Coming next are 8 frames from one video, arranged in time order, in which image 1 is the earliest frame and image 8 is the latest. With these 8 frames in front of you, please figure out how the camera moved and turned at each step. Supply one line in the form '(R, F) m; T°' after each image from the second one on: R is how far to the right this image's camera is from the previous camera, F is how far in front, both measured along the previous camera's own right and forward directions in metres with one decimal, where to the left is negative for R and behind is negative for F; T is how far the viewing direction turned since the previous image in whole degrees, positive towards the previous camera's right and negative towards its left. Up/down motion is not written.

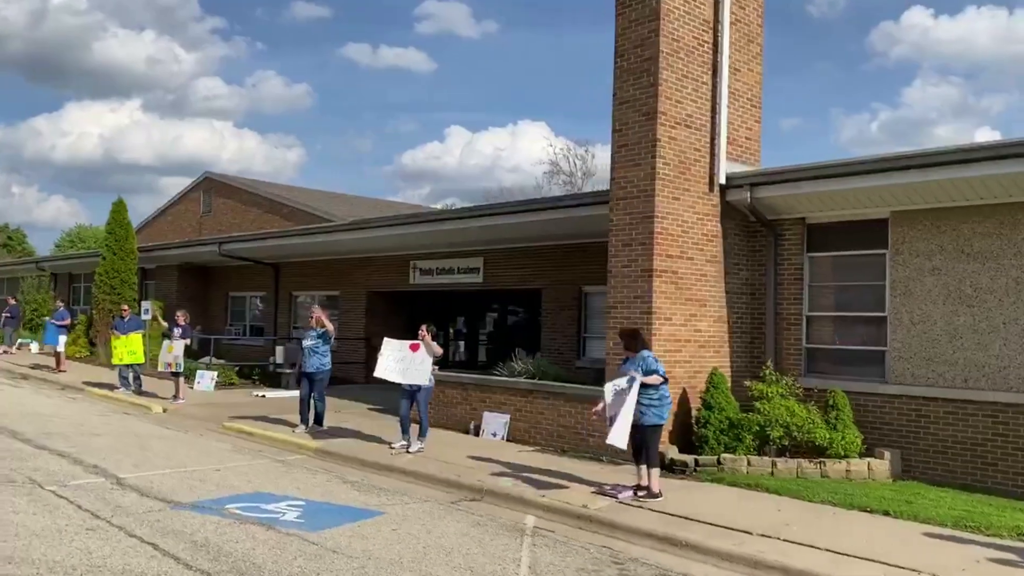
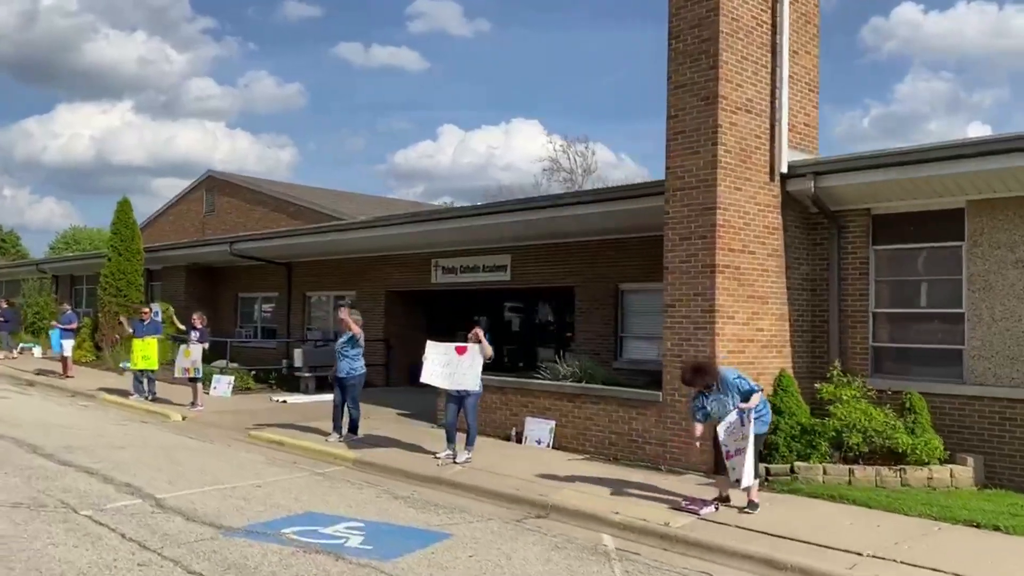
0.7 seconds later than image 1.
(-0.7, +0.7) m; 0°
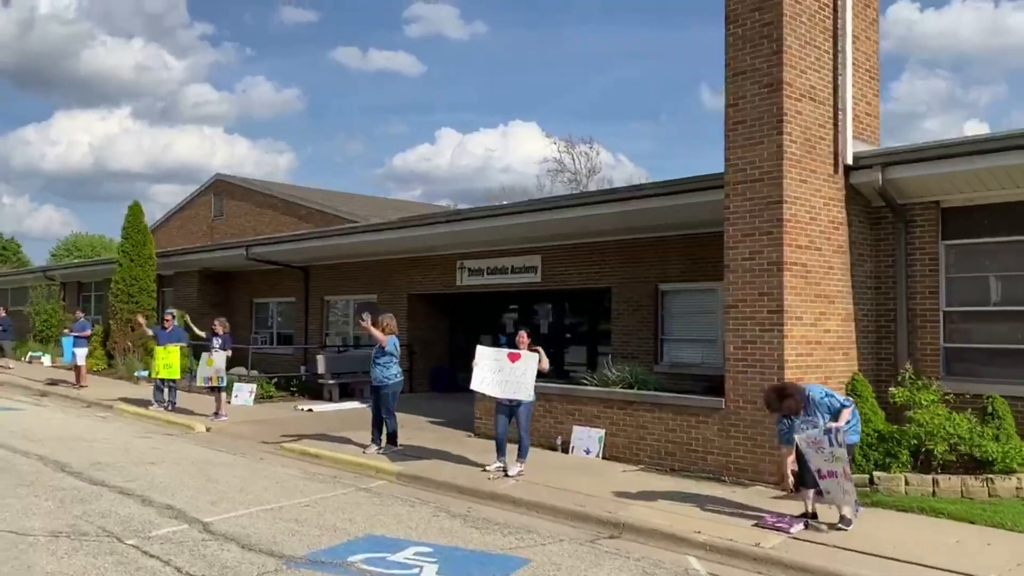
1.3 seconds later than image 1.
(-0.6, +0.6) m; 0°
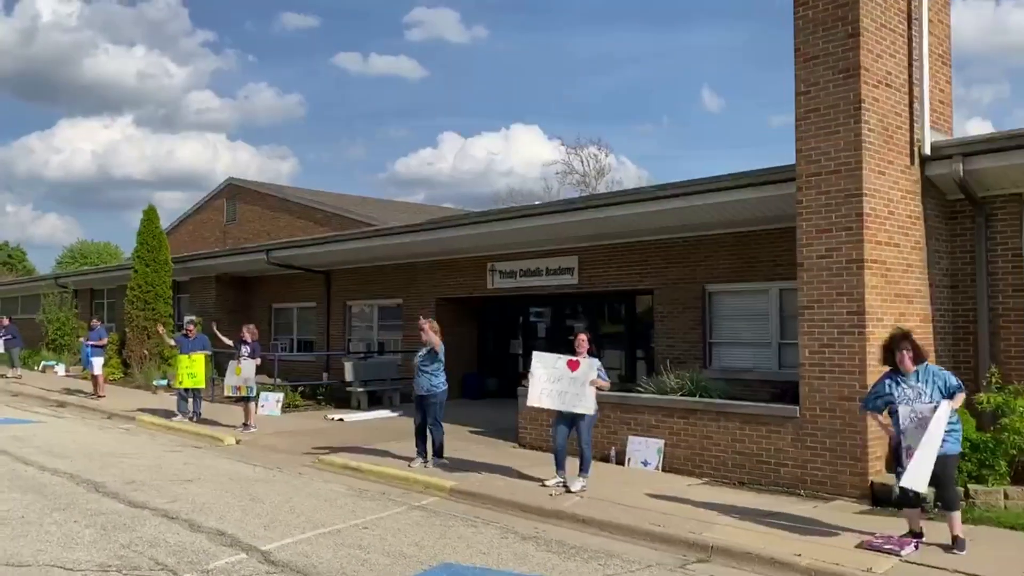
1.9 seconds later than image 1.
(-0.6, +0.6) m; 0°
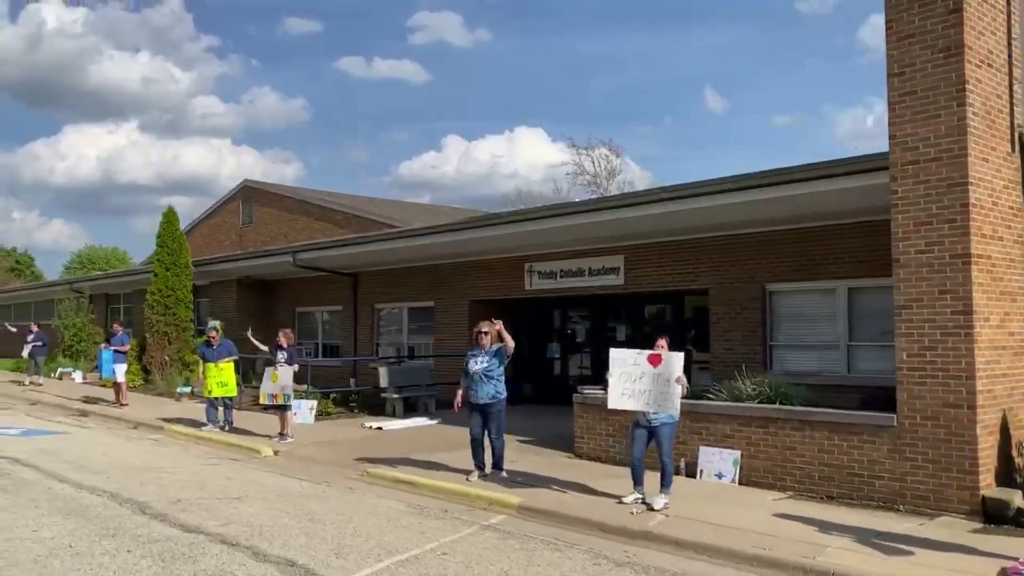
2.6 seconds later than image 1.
(-0.6, +0.7) m; 0°
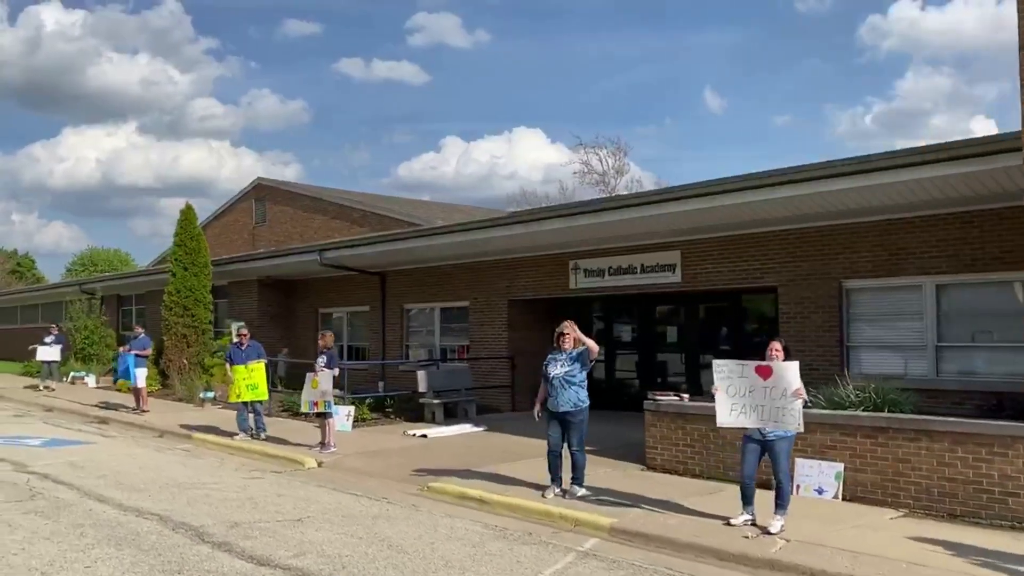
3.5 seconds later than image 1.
(-0.8, +0.9) m; 0°
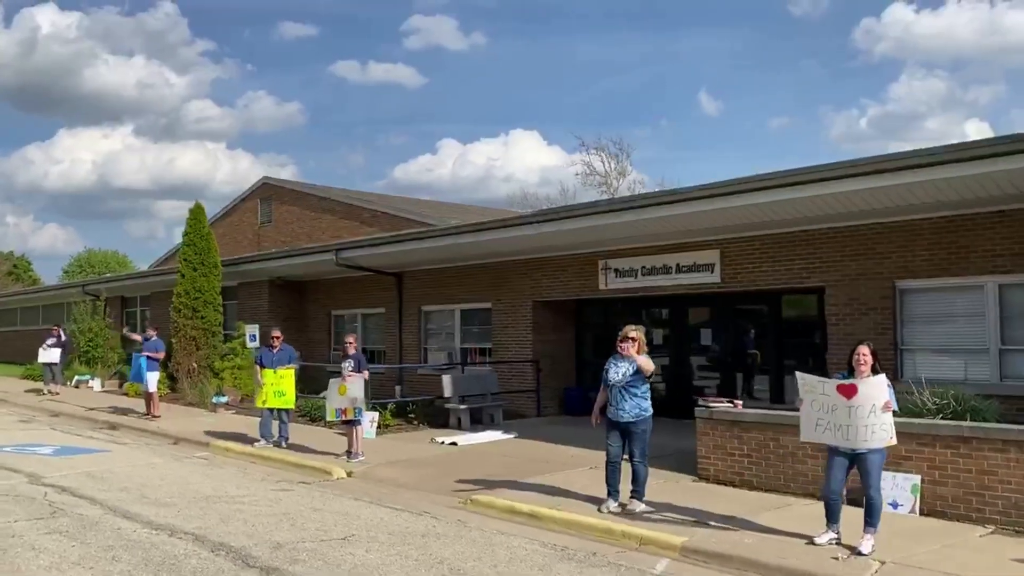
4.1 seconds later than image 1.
(-0.5, +0.6) m; 0°
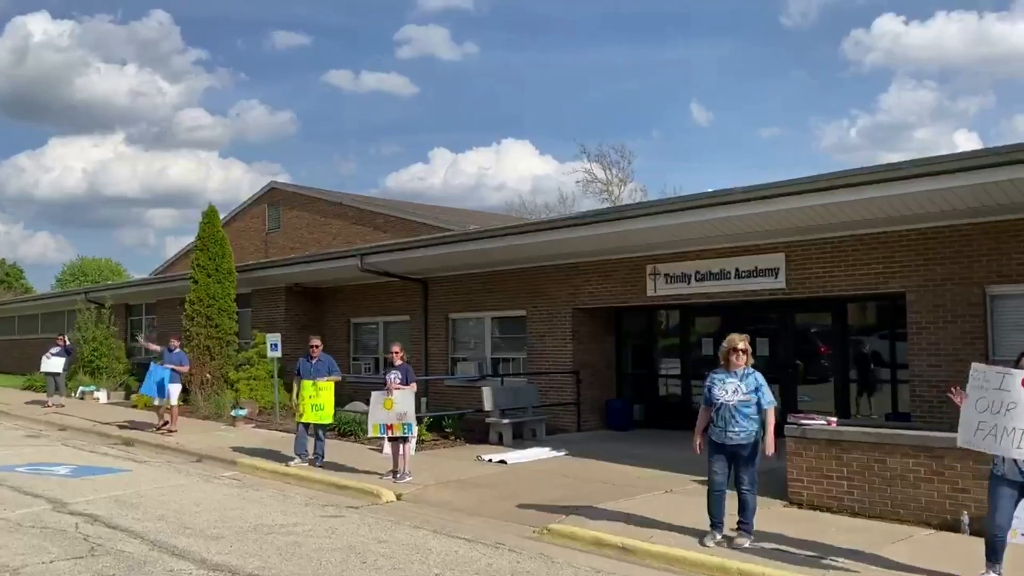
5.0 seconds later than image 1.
(-0.8, +0.9) m; 0°
